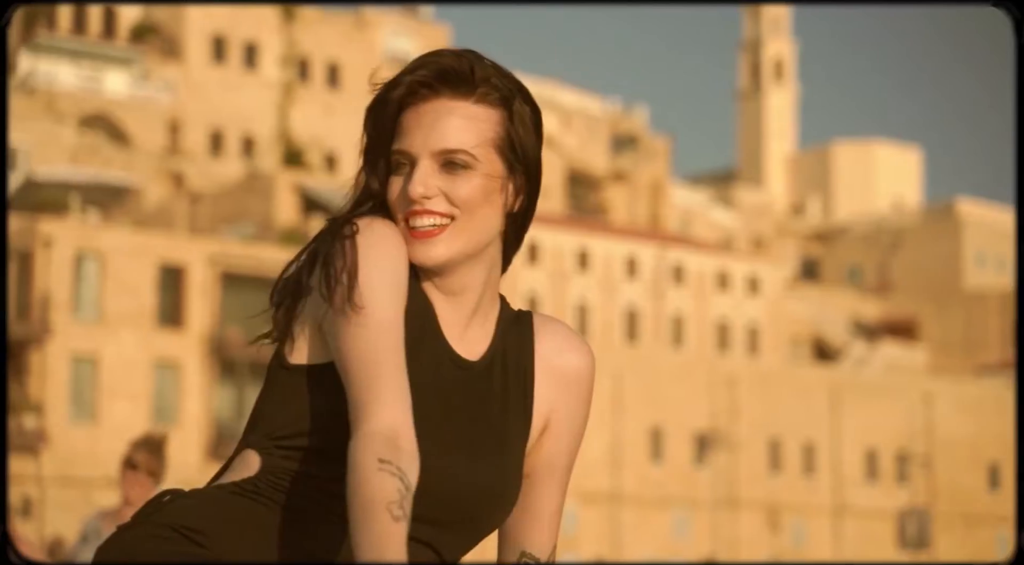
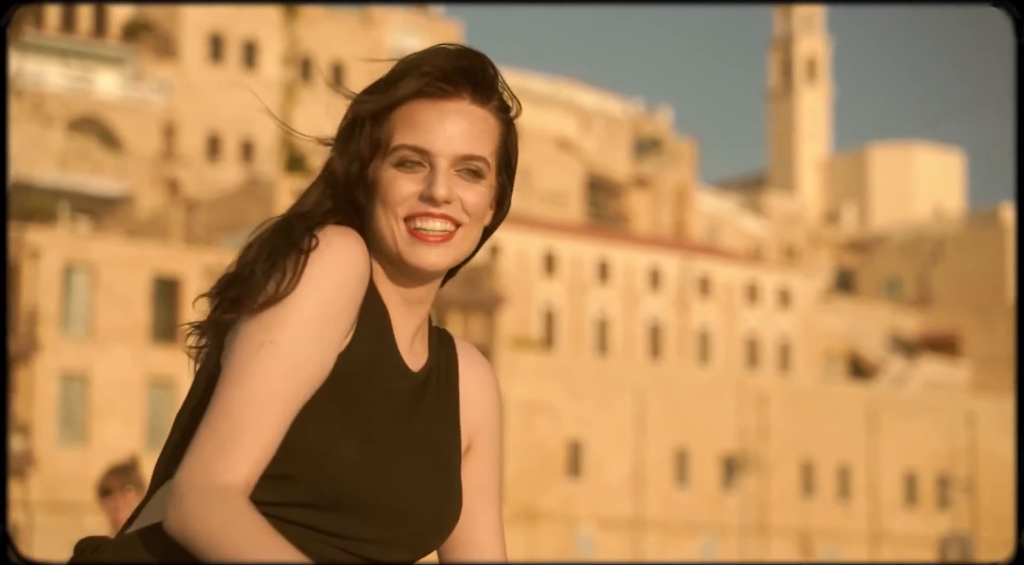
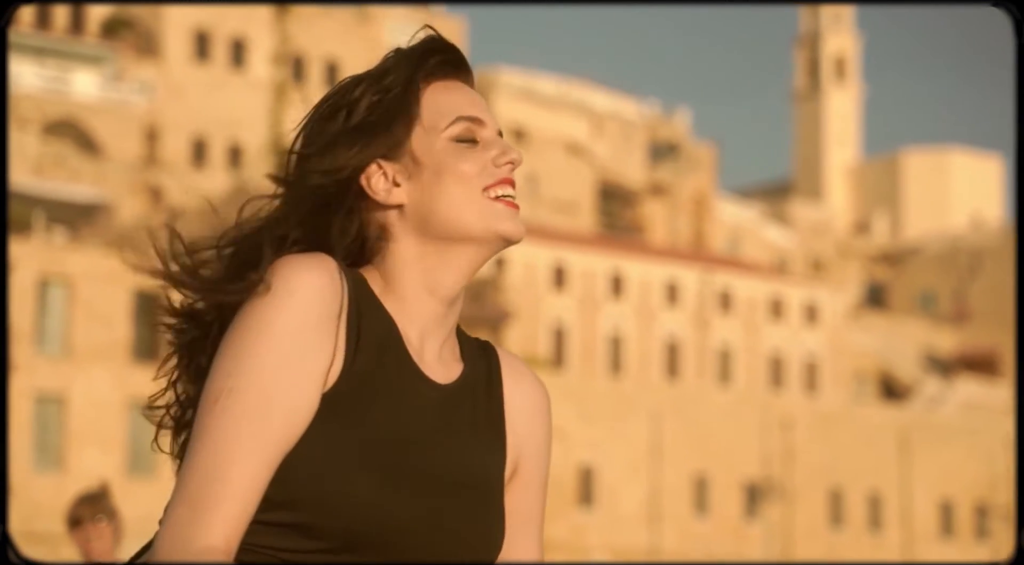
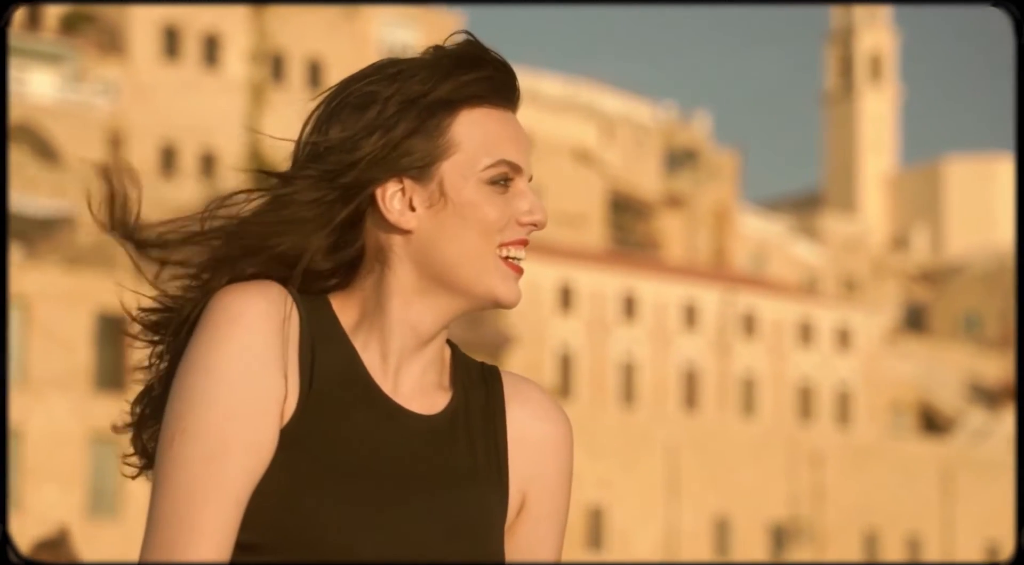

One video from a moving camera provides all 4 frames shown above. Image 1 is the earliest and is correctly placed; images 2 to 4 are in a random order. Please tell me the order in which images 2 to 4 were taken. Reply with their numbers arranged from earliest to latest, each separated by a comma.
2, 3, 4
